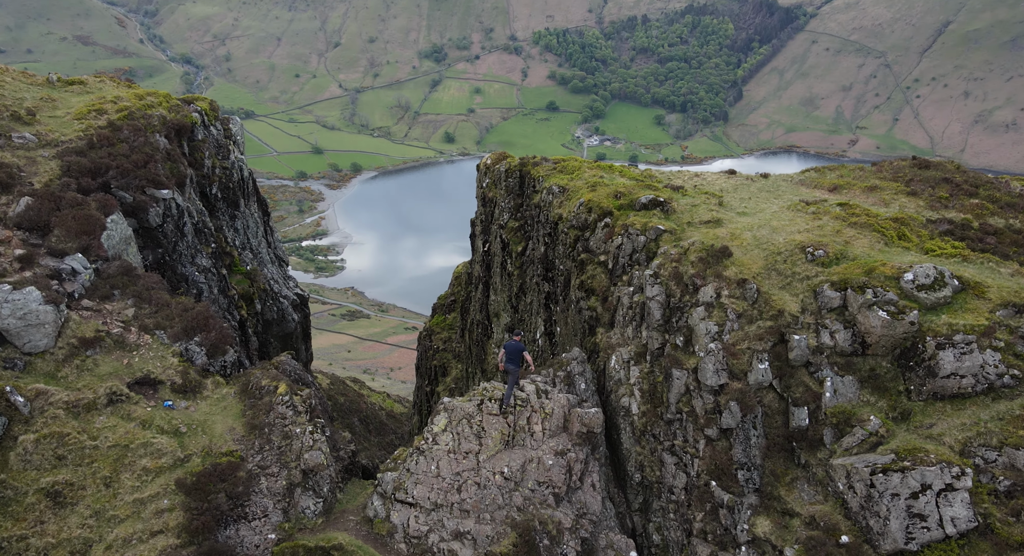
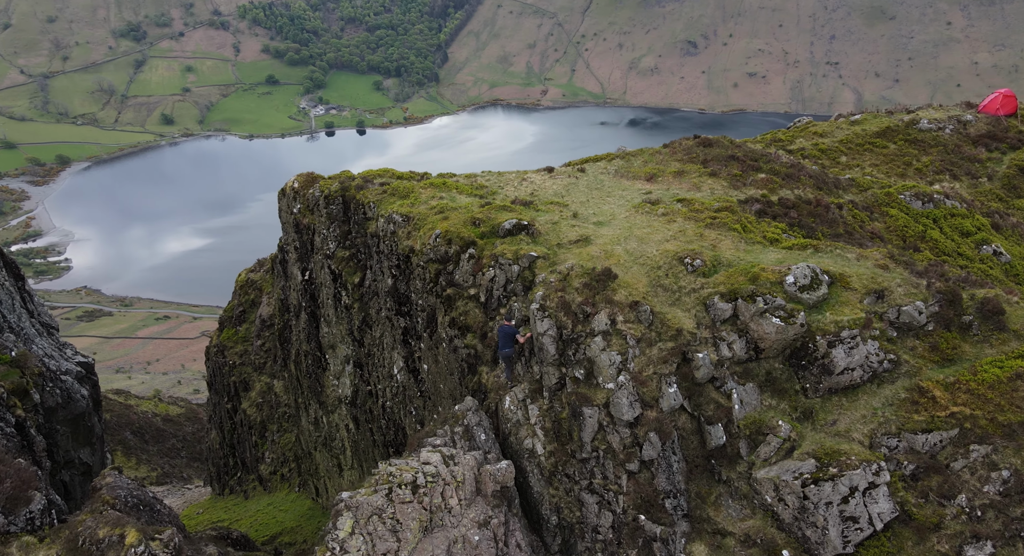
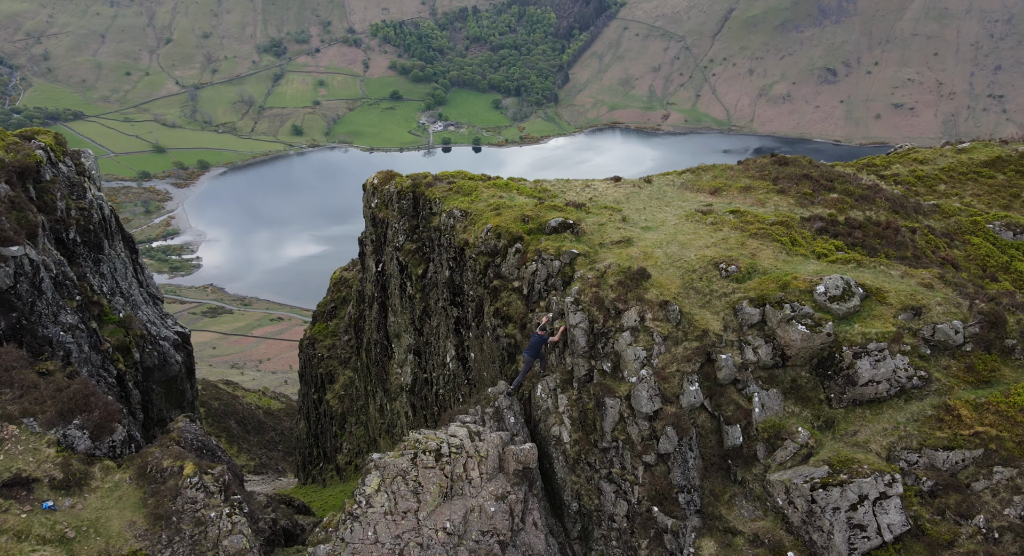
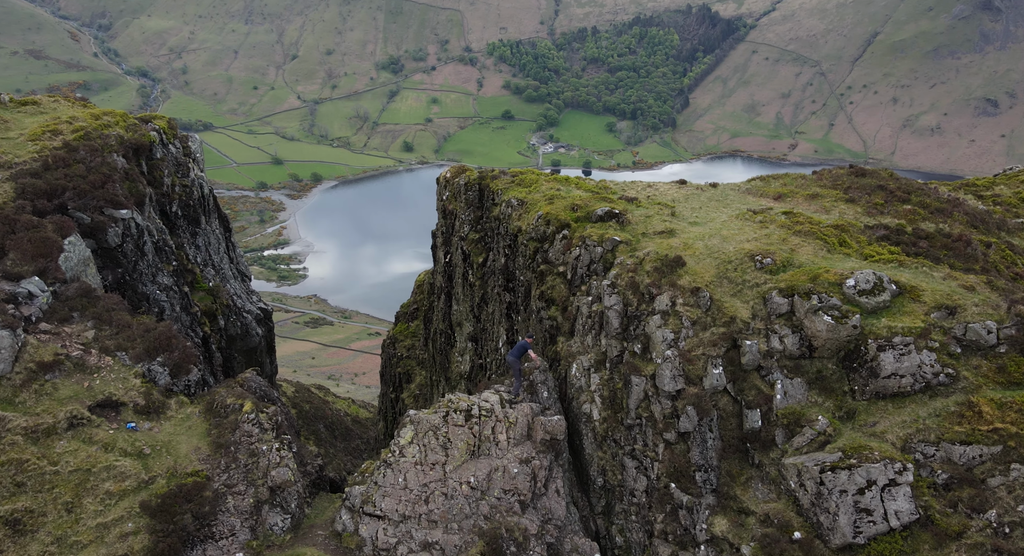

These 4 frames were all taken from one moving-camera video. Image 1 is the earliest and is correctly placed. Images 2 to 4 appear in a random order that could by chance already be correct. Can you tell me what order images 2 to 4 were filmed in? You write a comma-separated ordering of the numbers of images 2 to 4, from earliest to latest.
4, 3, 2
